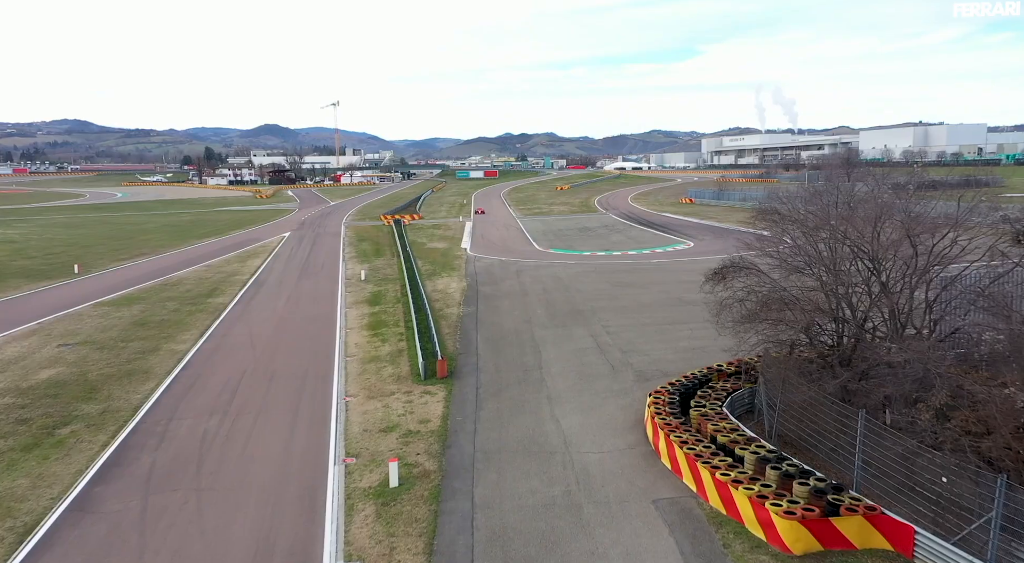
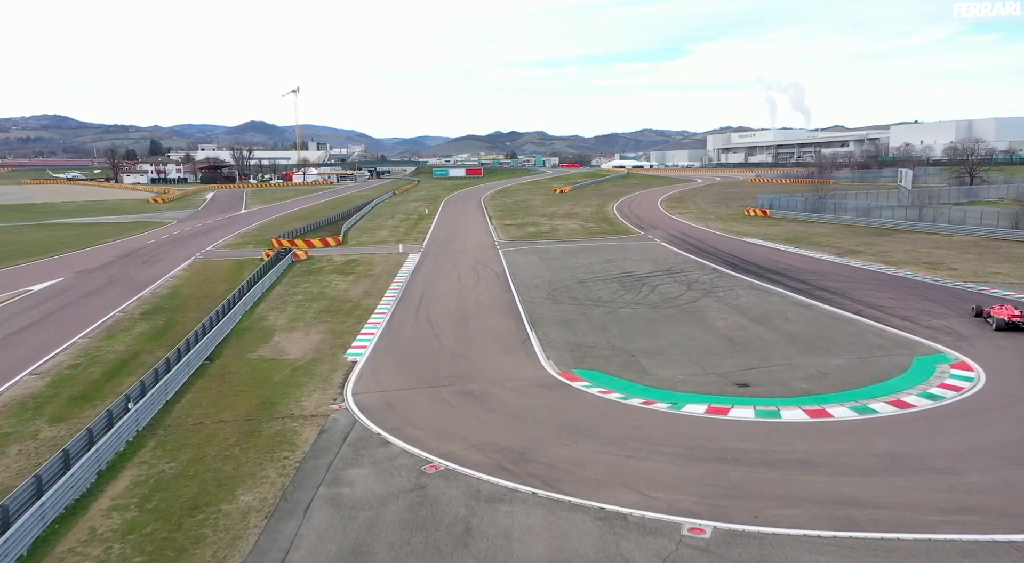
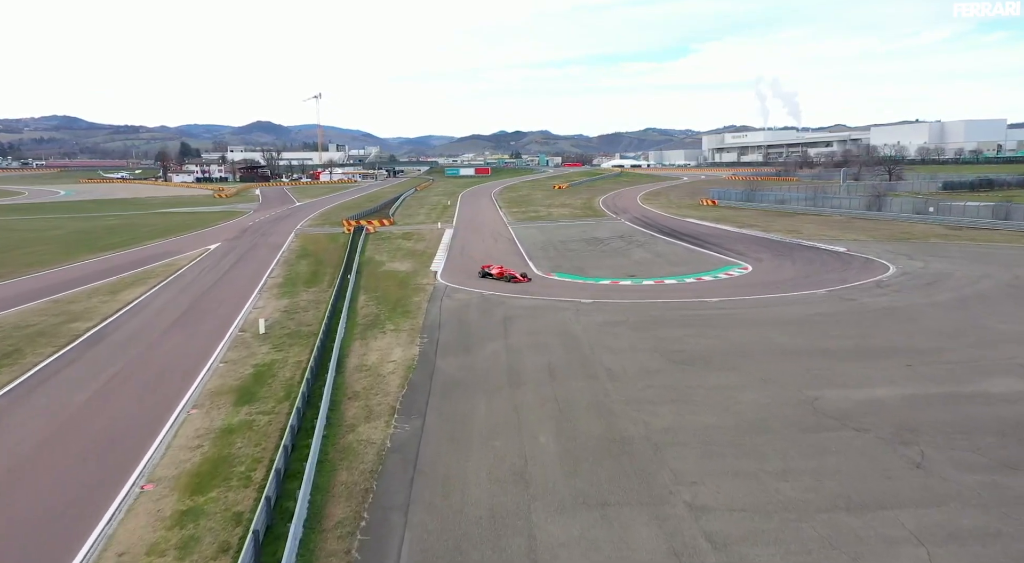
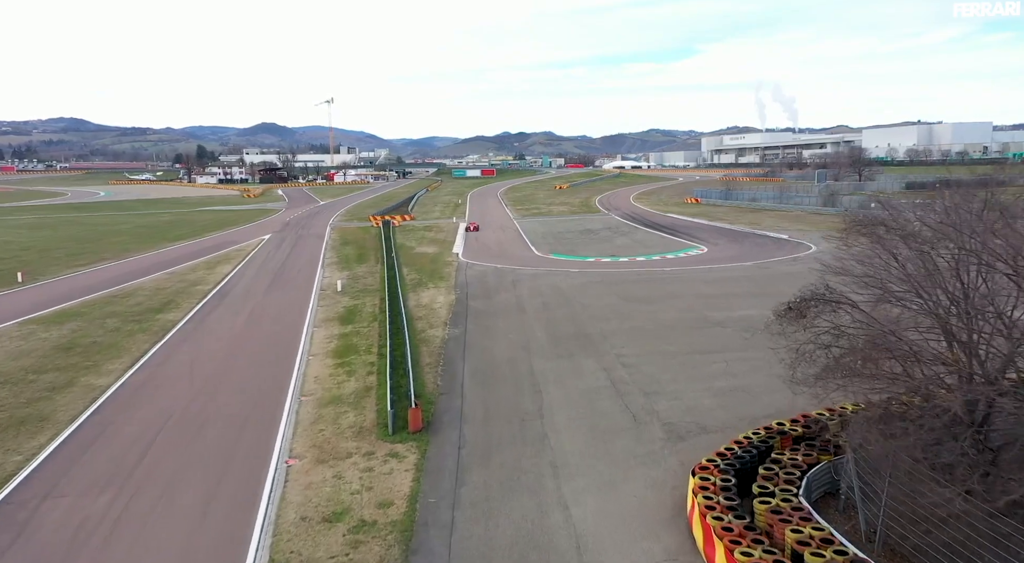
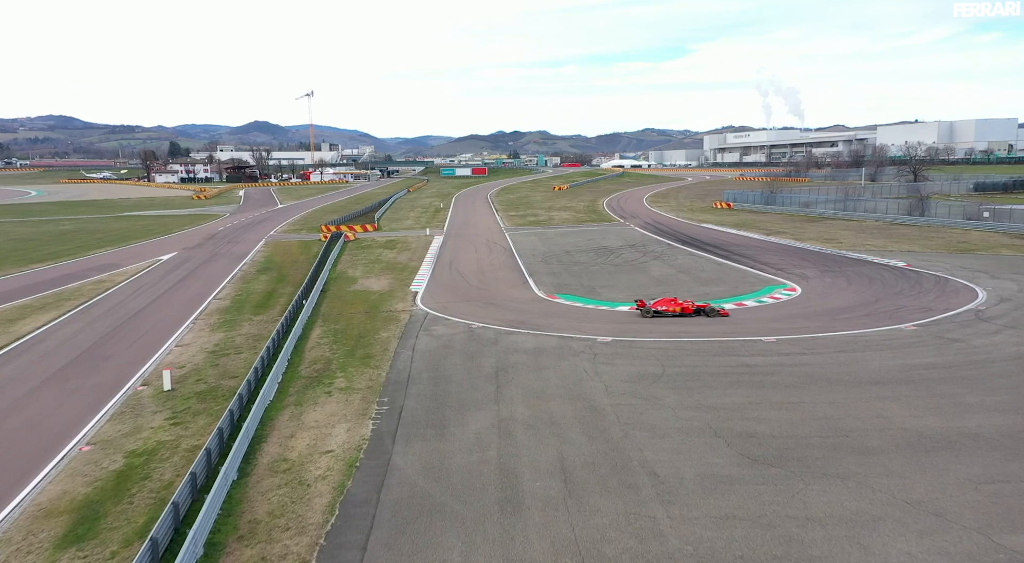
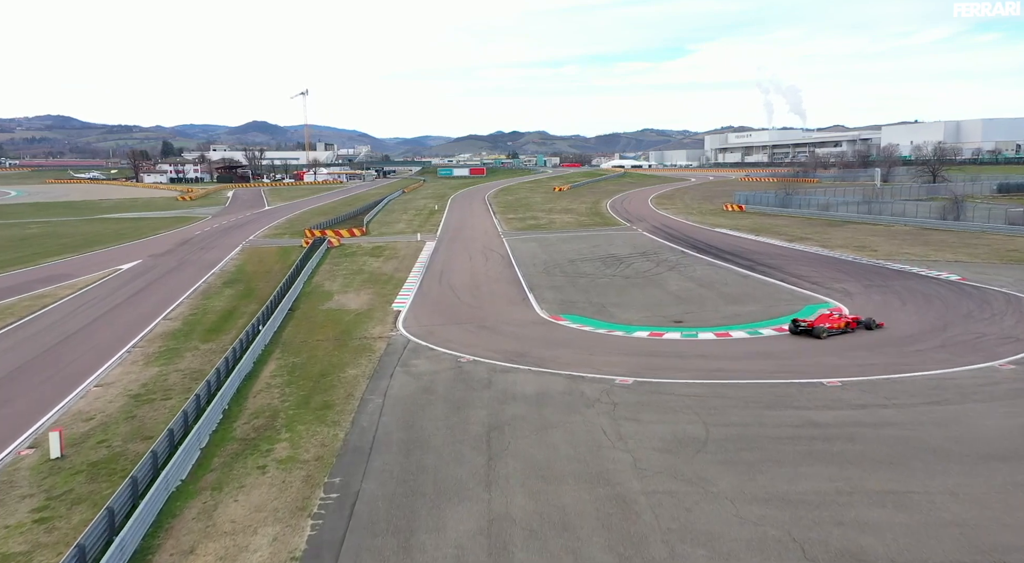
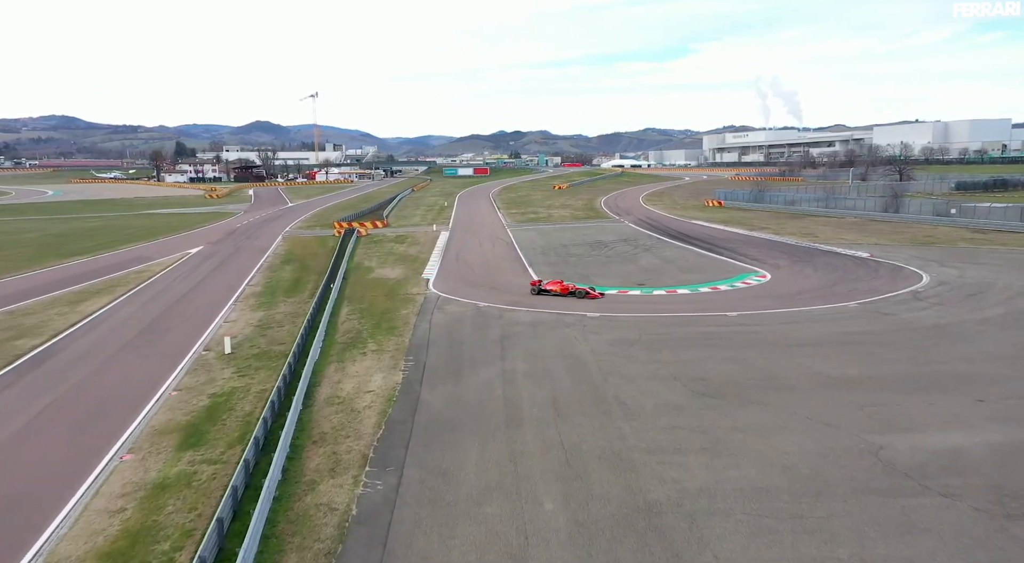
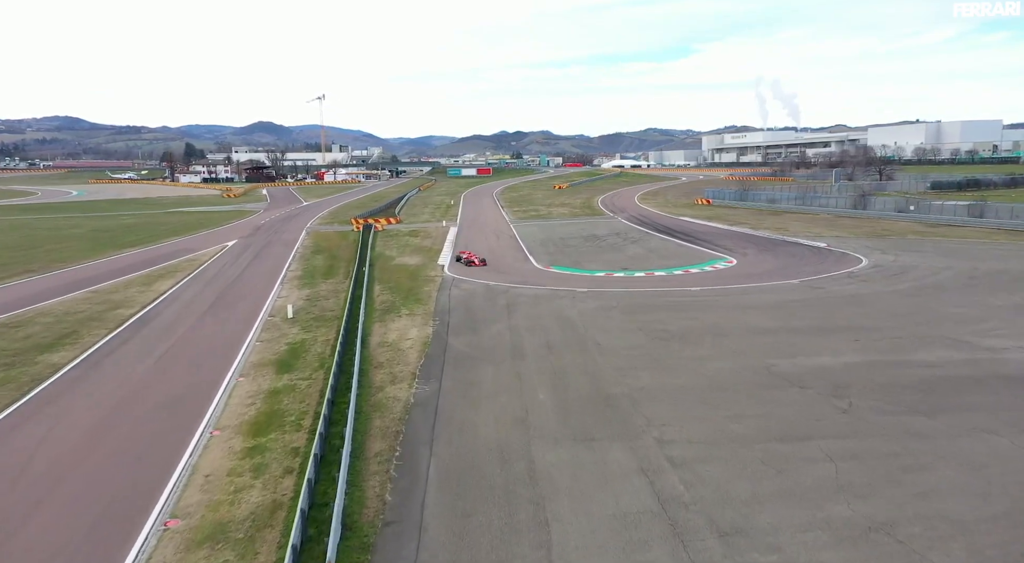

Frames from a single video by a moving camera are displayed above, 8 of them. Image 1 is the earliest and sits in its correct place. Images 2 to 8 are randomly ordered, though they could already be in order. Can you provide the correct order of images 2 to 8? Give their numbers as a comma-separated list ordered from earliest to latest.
4, 8, 3, 7, 5, 6, 2
